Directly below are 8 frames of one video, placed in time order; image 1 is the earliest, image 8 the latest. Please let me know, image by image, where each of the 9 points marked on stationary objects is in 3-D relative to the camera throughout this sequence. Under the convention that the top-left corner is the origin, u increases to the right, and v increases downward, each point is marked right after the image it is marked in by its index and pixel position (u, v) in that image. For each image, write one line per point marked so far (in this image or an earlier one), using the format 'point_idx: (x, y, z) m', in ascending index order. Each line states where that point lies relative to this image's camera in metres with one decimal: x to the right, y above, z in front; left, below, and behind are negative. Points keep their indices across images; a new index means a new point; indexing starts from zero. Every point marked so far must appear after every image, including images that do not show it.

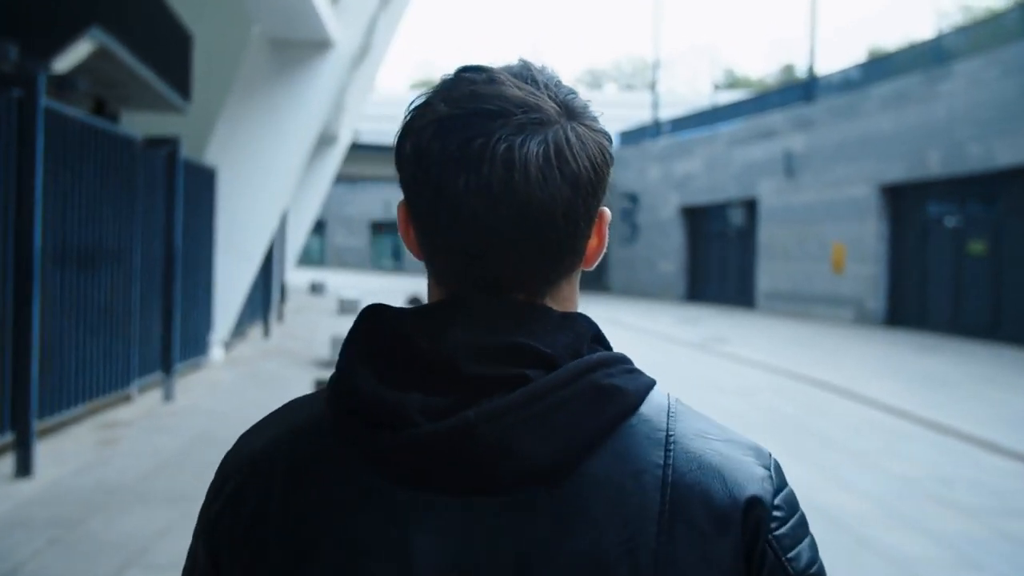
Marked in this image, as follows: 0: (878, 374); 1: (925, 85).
0: (+5.1, -1.2, +13.7) m
1: (+7.9, +3.9, +18.9) m
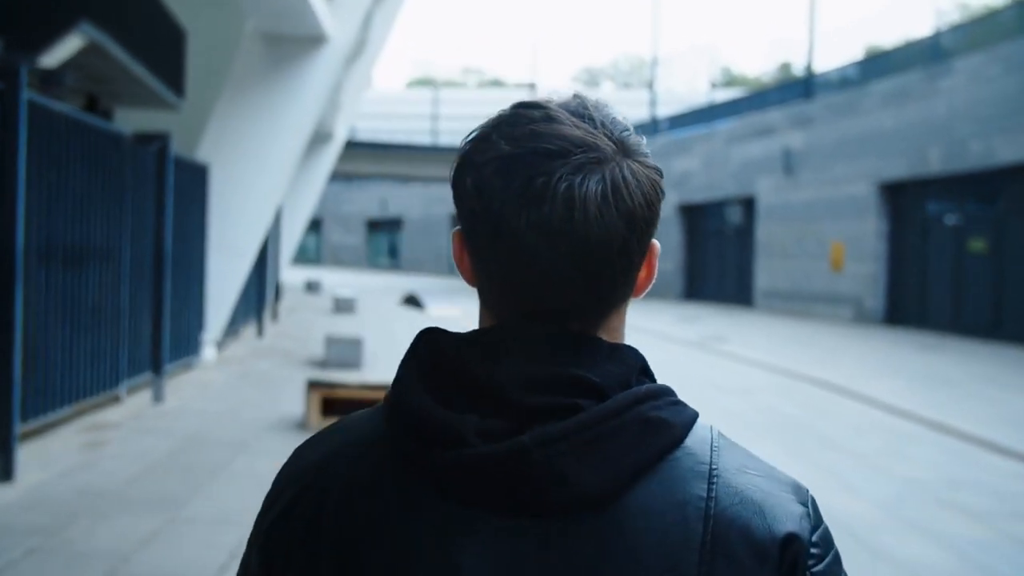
0: (+5.1, -1.2, +13.5) m
1: (+7.9, +3.9, +18.8) m
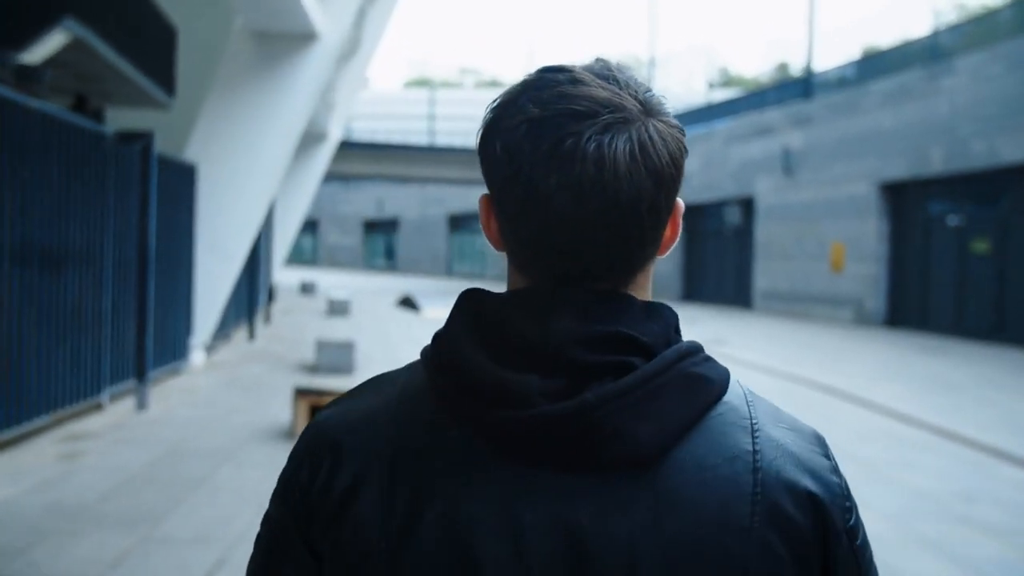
0: (+5.0, -1.2, +13.3) m
1: (+7.8, +3.9, +18.5) m
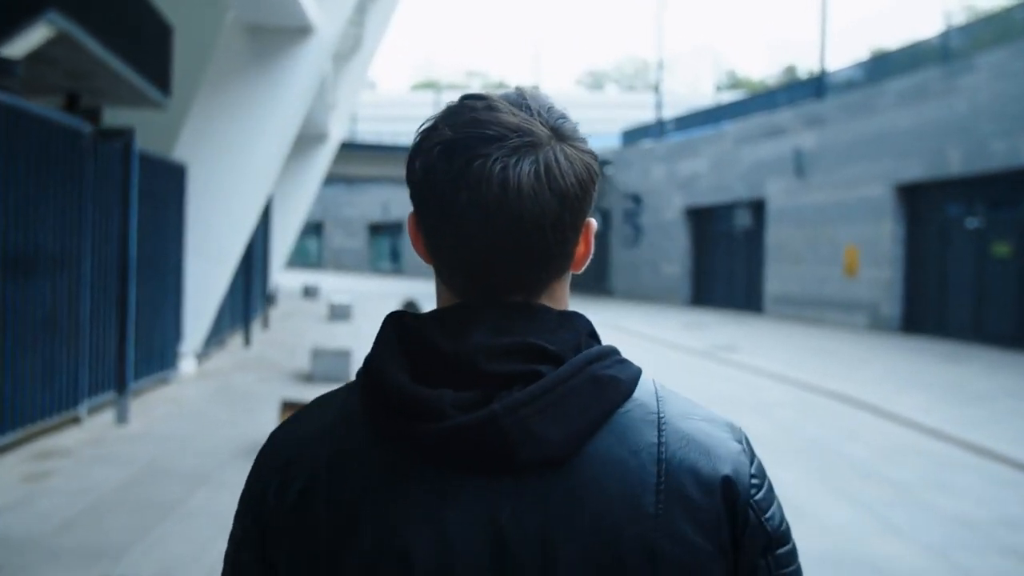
0: (+5.1, -1.3, +12.8) m
1: (+7.9, +3.8, +18.0) m
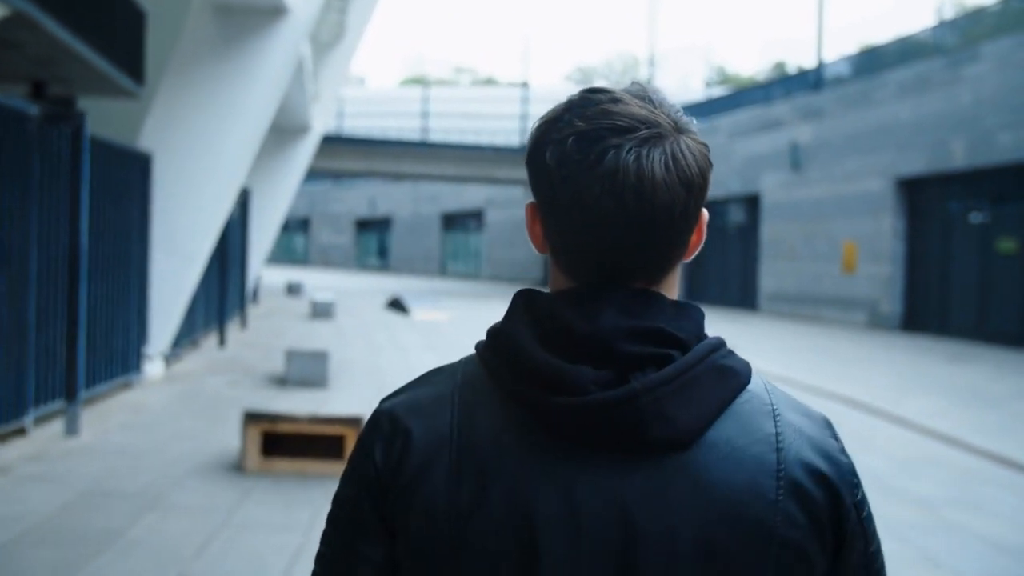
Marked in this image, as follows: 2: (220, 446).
0: (+4.9, -1.3, +12.2) m
1: (+7.7, +3.9, +17.4) m
2: (-2.0, -1.1, +6.9) m
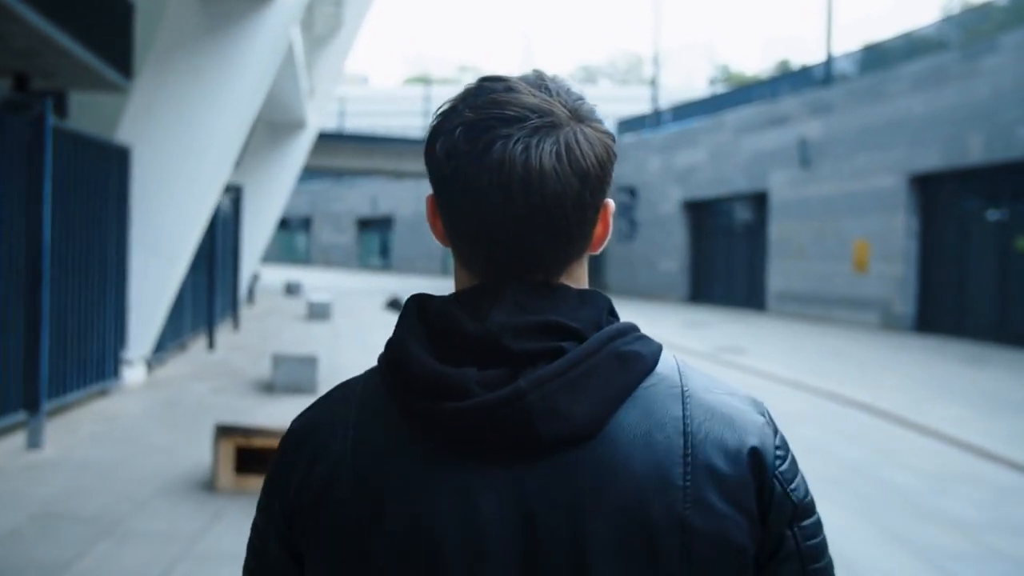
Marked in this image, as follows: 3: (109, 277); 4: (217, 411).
0: (+4.9, -1.3, +11.7) m
1: (+7.7, +3.9, +16.9) m
2: (-2.1, -1.1, +6.4) m
3: (-3.6, +0.1, +8.8) m
4: (-2.5, -1.0, +8.4) m
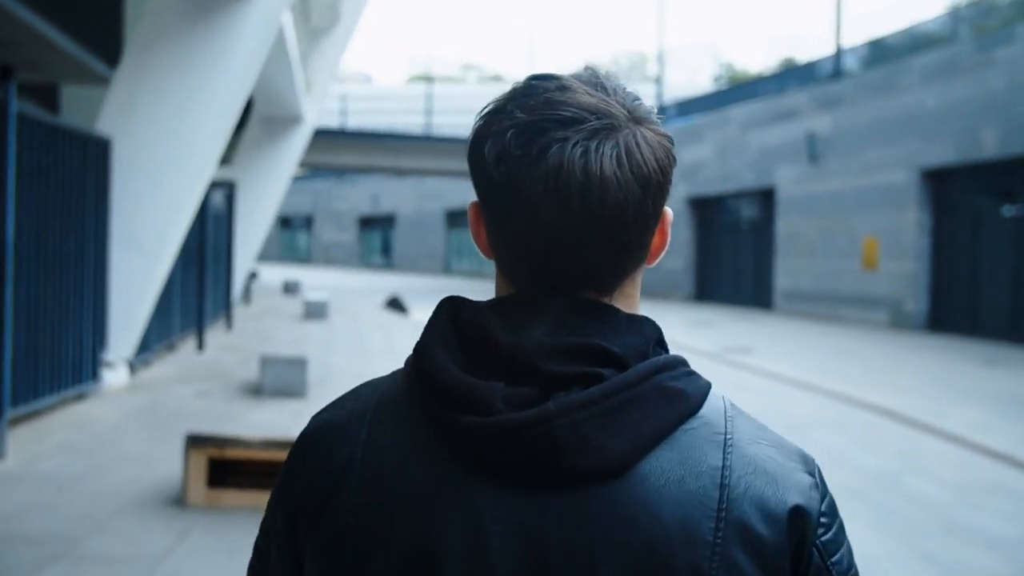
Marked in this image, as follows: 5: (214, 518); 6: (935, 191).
0: (+4.9, -1.2, +11.2) m
1: (+7.7, +3.9, +16.4) m
2: (-2.1, -1.1, +5.9) m
3: (-3.6, +0.1, +8.4) m
4: (-2.6, -1.0, +8.0) m
5: (-1.5, -1.2, +5.1) m
6: (+7.8, +1.8, +18.1) m
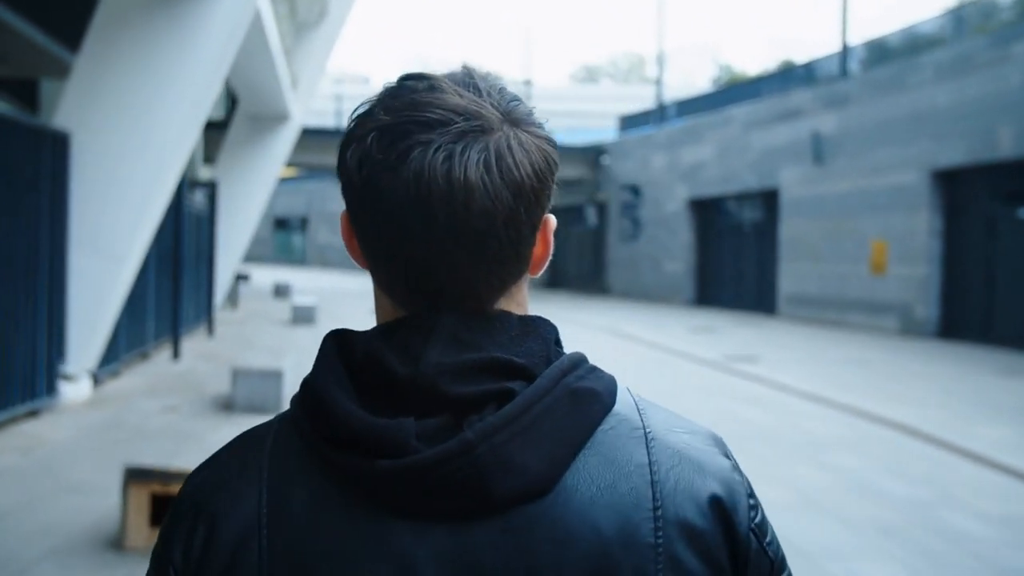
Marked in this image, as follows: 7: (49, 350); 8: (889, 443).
0: (+4.9, -1.3, +10.5) m
1: (+7.7, +3.8, +15.8) m
2: (-2.1, -1.2, +5.2) m
3: (-3.7, +0.1, +7.7) m
4: (-2.6, -1.1, +7.3) m
5: (-1.6, -1.2, +4.4) m
6: (+7.7, +1.7, +17.5) m
7: (-3.7, -0.6, +8.0) m
8: (+3.4, -1.4, +8.8) m
